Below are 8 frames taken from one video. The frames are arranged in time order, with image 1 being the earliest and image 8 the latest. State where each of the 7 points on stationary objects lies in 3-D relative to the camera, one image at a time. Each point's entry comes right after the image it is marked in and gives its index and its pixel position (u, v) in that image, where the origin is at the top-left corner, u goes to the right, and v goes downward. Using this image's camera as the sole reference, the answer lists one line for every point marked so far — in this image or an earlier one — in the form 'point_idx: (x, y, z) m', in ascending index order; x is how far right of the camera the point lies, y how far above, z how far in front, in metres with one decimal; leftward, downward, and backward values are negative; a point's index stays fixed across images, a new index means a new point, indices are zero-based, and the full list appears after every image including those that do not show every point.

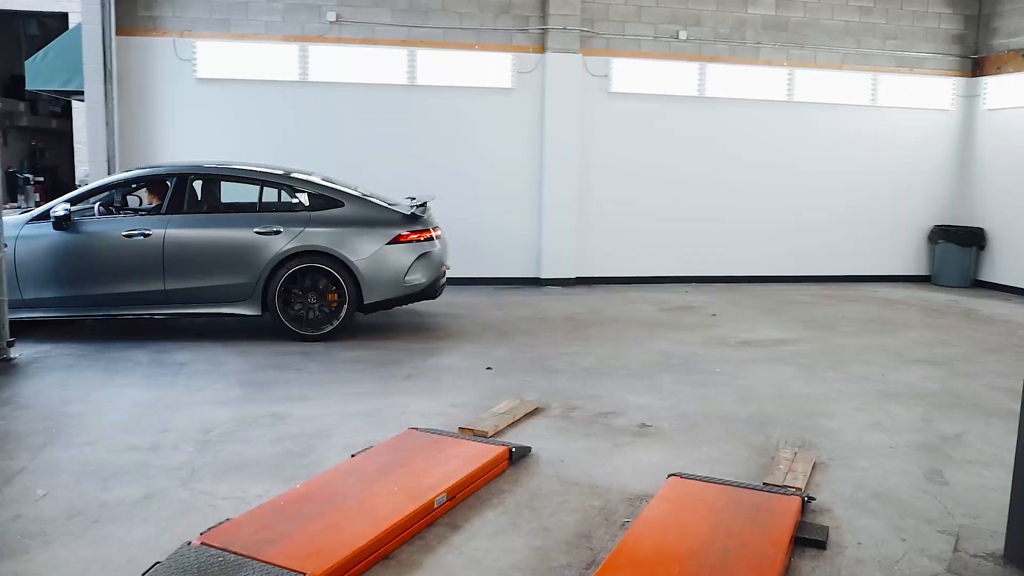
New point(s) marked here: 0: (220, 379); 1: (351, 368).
0: (-2.0, -0.6, +5.2) m
1: (-1.2, -0.6, +5.6) m
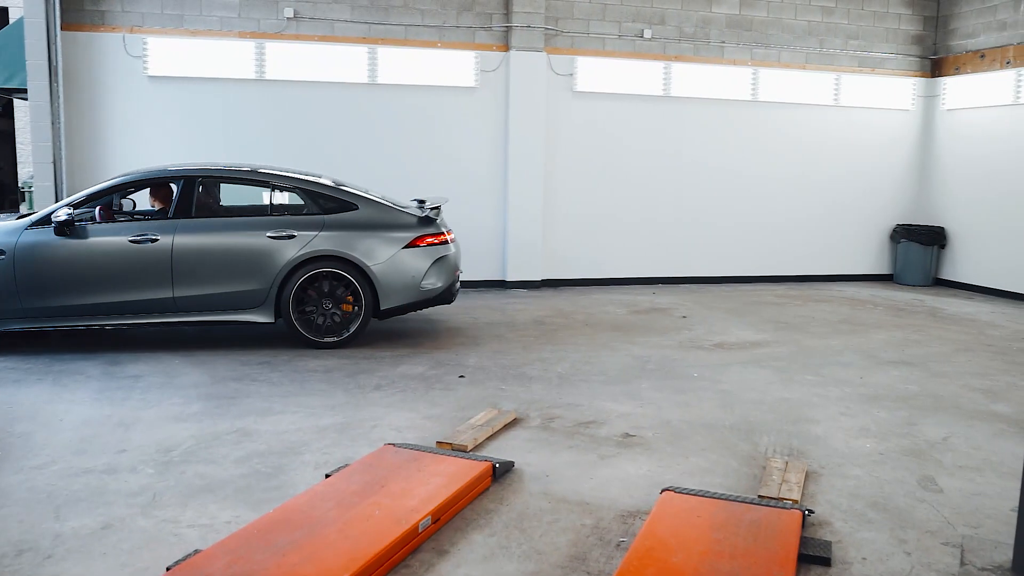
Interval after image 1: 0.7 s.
0: (-2.1, -0.7, +4.9) m
1: (-1.3, -0.6, +5.4) m
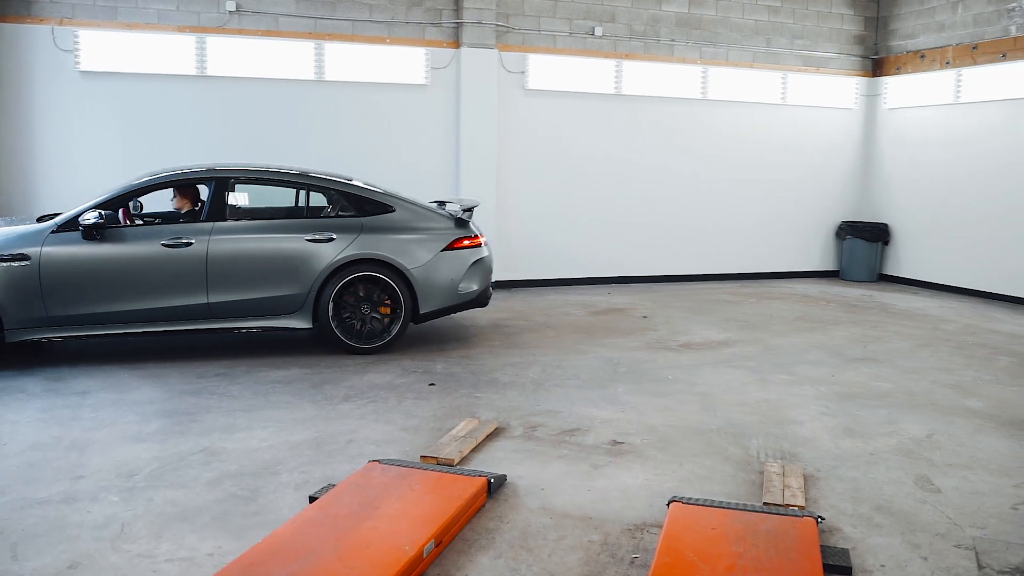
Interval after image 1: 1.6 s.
0: (-2.3, -0.7, +4.6) m
1: (-1.5, -0.7, +5.1) m
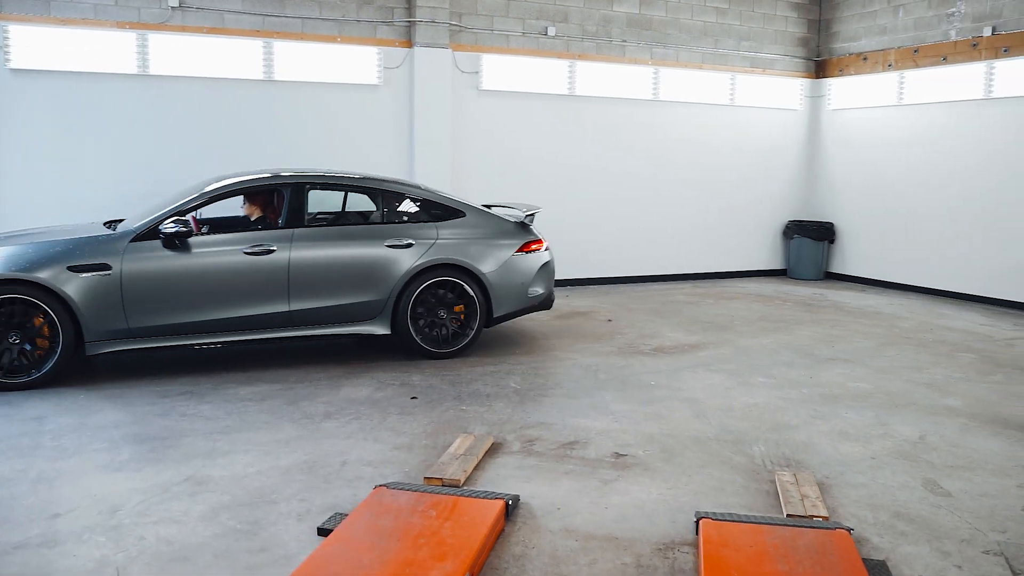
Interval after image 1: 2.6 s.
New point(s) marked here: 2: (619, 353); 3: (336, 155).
0: (-2.3, -0.8, +4.3) m
1: (-1.6, -0.8, +4.8) m
2: (+0.9, -0.5, +6.4) m
3: (-2.0, +1.5, +8.8) m
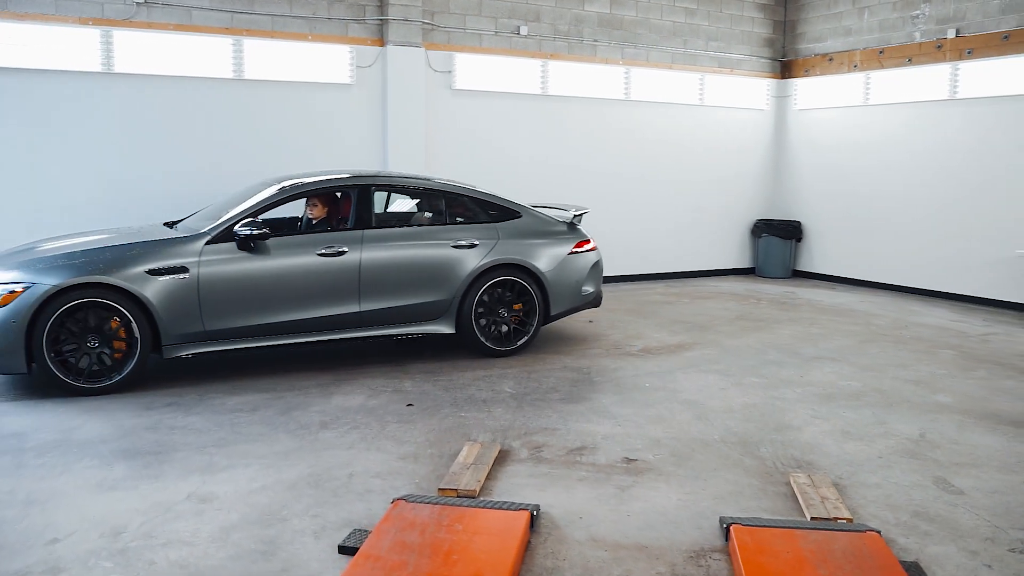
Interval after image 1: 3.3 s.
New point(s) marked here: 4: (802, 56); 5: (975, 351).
0: (-2.3, -0.9, +4.1) m
1: (-1.6, -0.8, +4.7) m
2: (+0.8, -0.5, +6.4) m
3: (-2.2, +1.5, +8.6) m
4: (+4.0, +3.2, +10.9) m
5: (+3.7, -0.5, +6.2) m
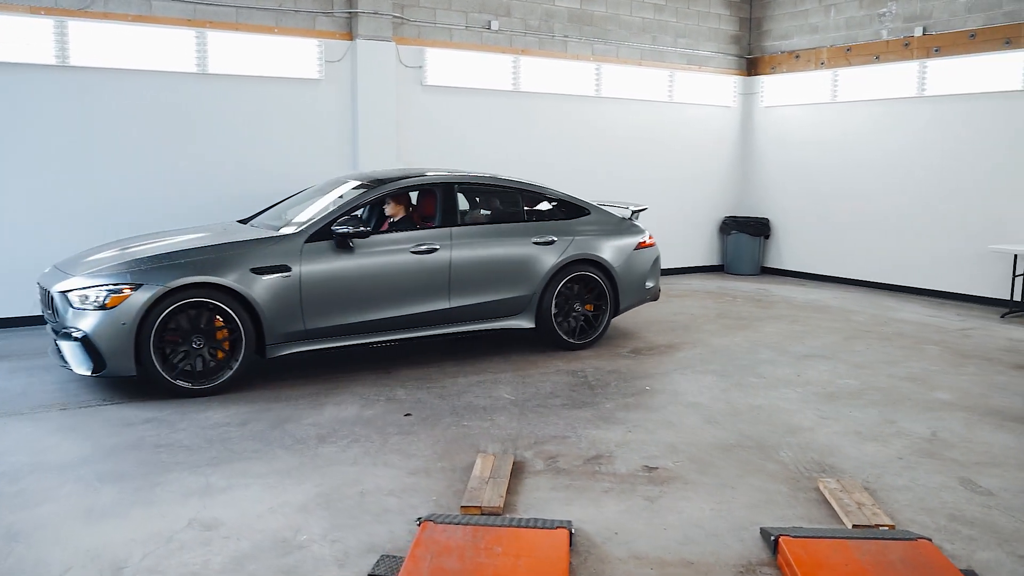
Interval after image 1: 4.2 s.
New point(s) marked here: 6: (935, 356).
0: (-2.2, -0.9, +3.8) m
1: (-1.6, -0.8, +4.4) m
2: (+0.7, -0.5, +6.3) m
3: (-2.5, +1.4, +8.3) m
4: (+3.6, +3.3, +11.0) m
5: (+3.6, -0.5, +6.3) m
6: (+3.3, -0.5, +6.0) m
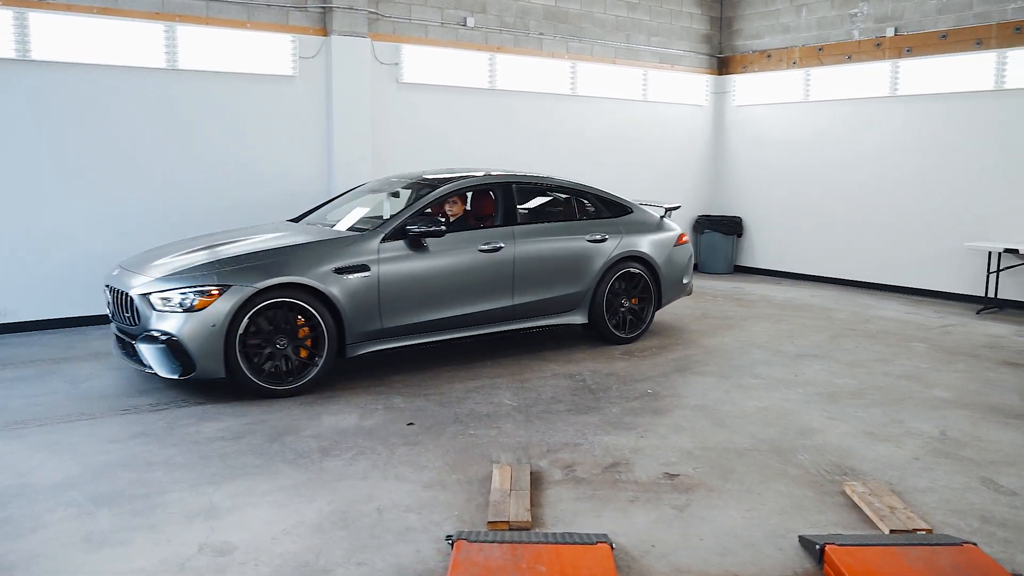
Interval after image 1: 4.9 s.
0: (-2.1, -1.0, +3.5) m
1: (-1.5, -0.9, +4.2) m
2: (+0.6, -0.6, +6.2) m
3: (-2.7, +1.4, +8.0) m
4: (+3.2, +3.3, +11.0) m
5: (+3.5, -0.4, +6.4) m
6: (+3.2, -0.5, +6.1) m
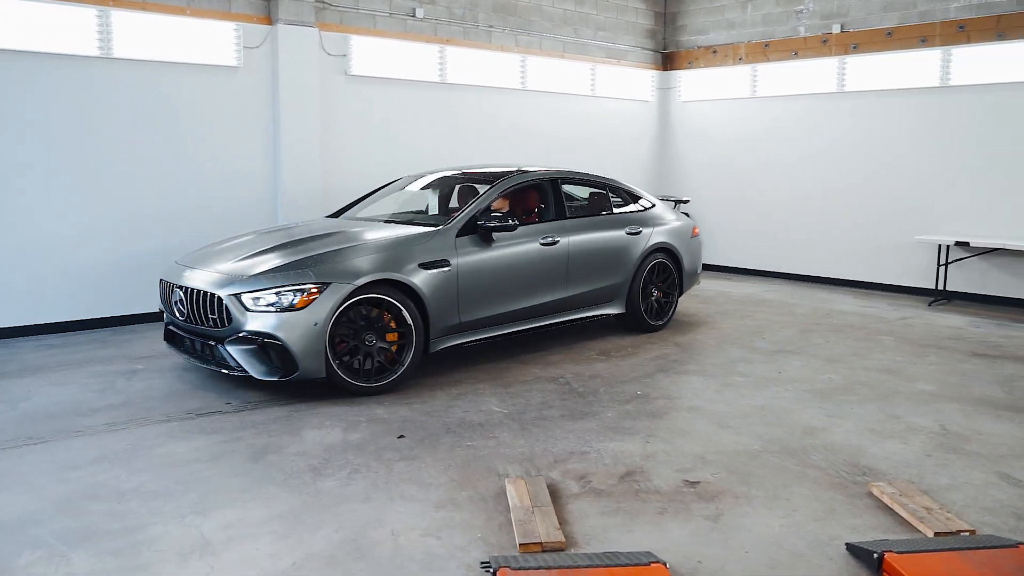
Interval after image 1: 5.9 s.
0: (-2.0, -1.0, +3.1) m
1: (-1.5, -0.9, +3.8) m
2: (+0.5, -0.5, +6.1) m
3: (-3.1, +1.3, +7.5) m
4: (+2.4, +3.4, +11.1) m
5: (+3.3, -0.4, +6.5) m
6: (+3.0, -0.5, +6.2) m
